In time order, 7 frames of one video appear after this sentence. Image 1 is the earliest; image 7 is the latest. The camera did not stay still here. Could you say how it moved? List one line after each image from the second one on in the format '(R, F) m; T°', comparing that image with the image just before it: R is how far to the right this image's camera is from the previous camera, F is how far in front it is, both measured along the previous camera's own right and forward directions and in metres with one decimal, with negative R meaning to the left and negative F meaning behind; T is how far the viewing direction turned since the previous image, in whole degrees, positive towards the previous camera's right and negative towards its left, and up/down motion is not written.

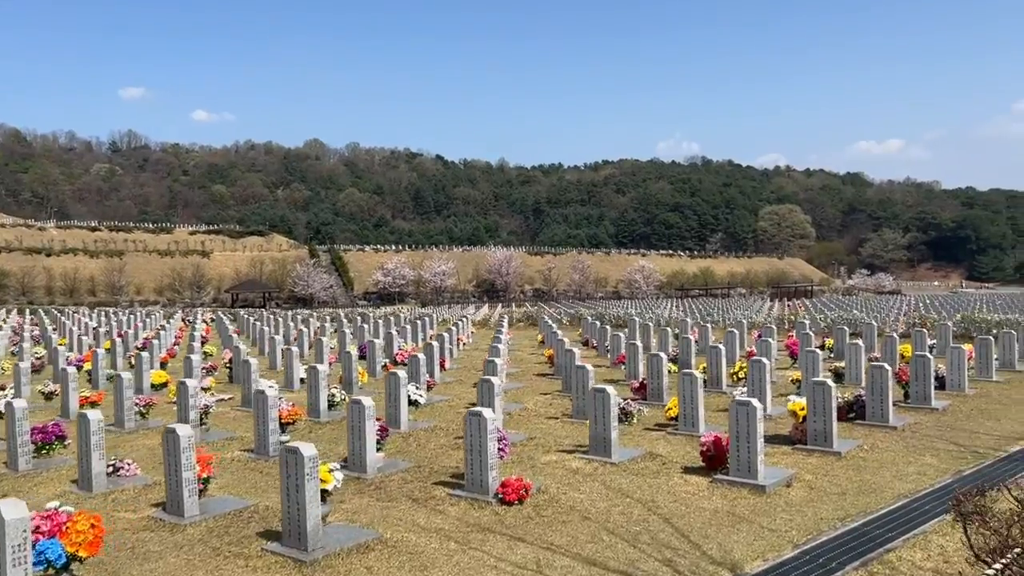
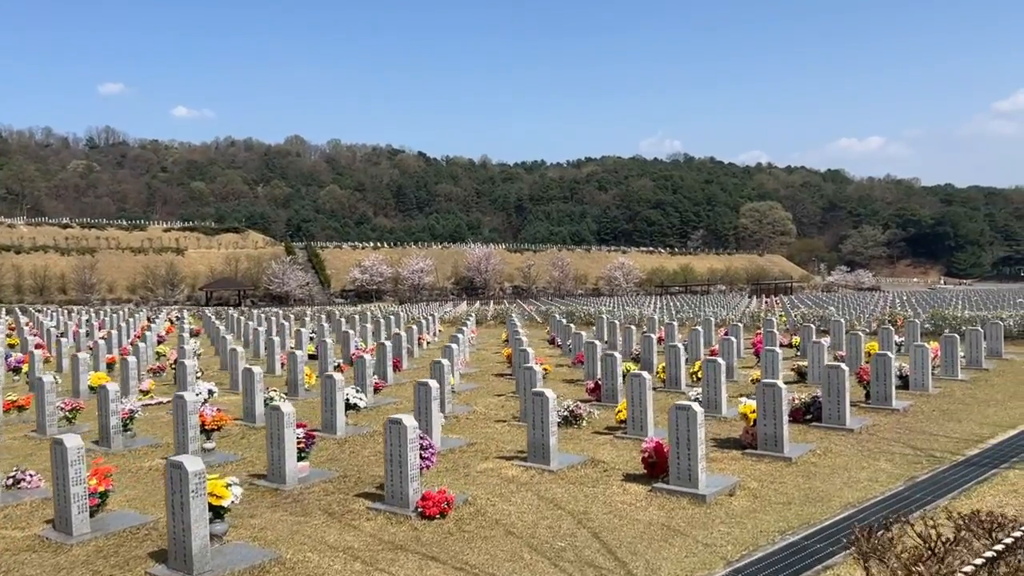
(+0.5, +0.5) m; +1°
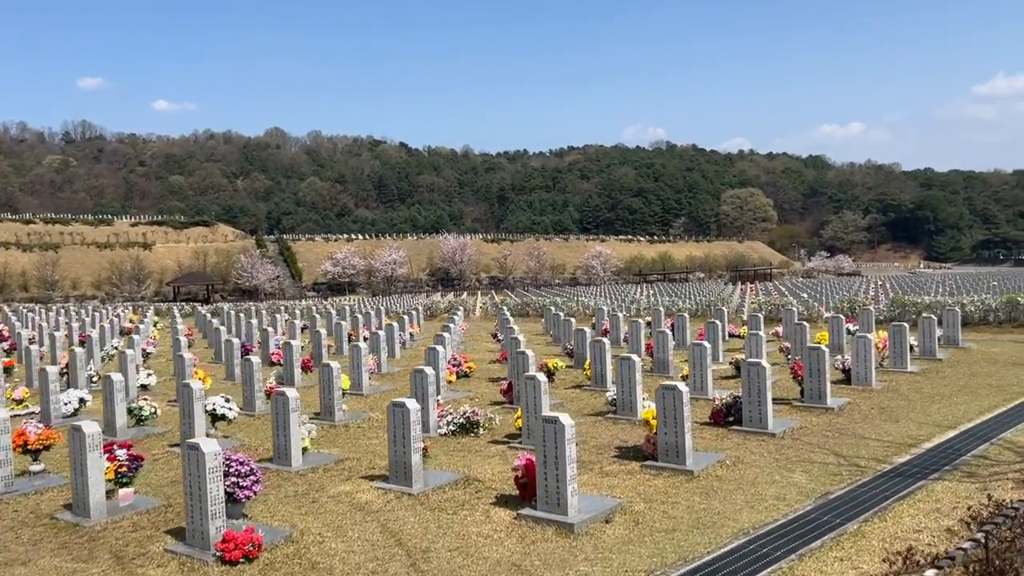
(+1.1, +1.1) m; +1°
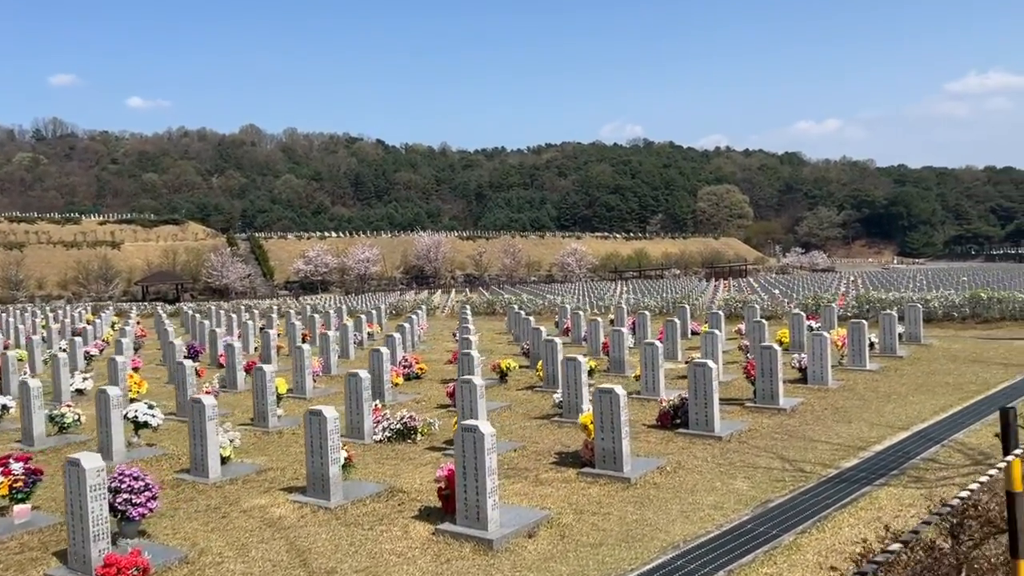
(+0.4, +0.4) m; +1°
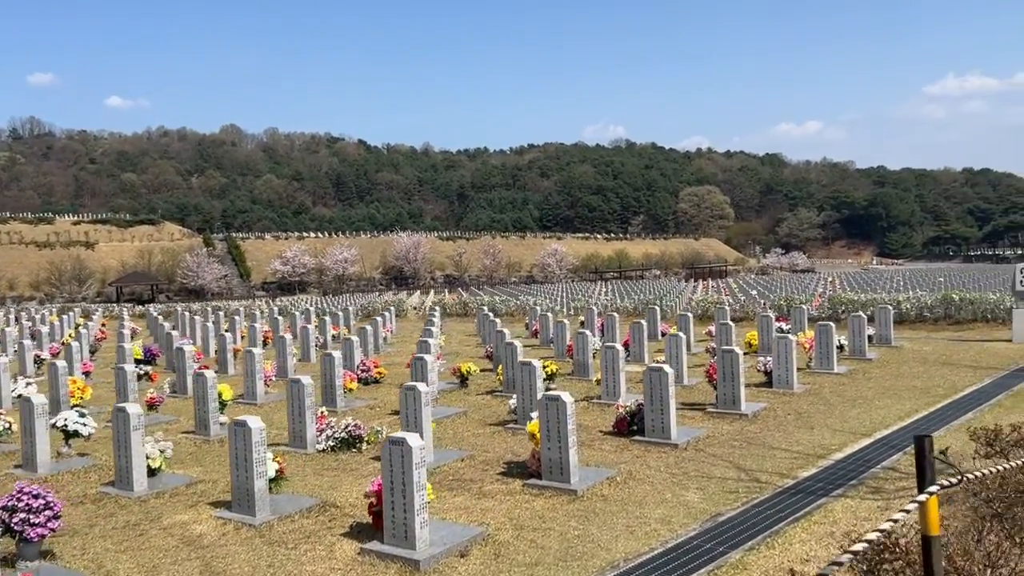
(+0.3, +0.3) m; +1°
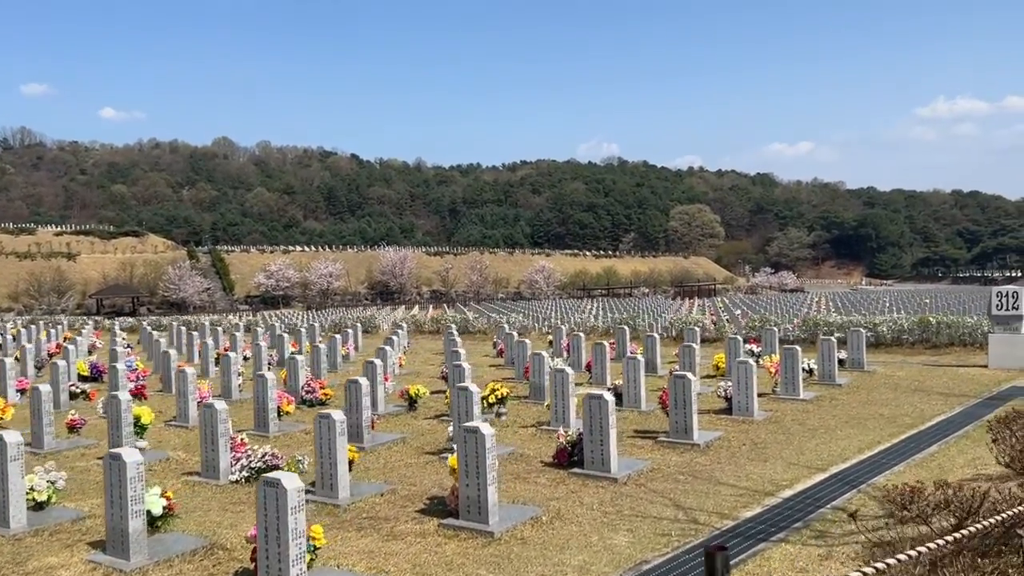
(+0.6, +0.6) m; +1°
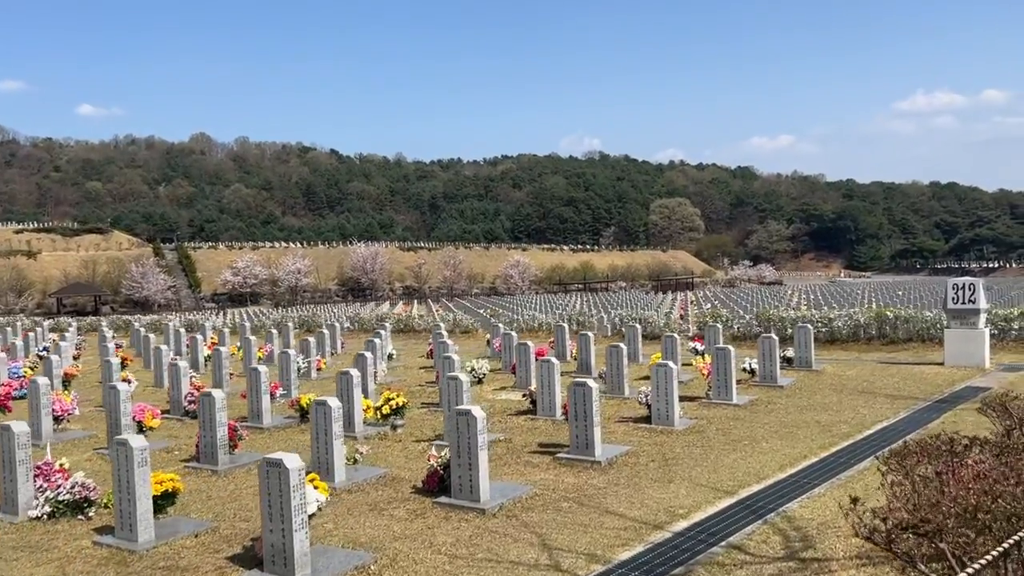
(+1.0, +1.2) m; +1°
